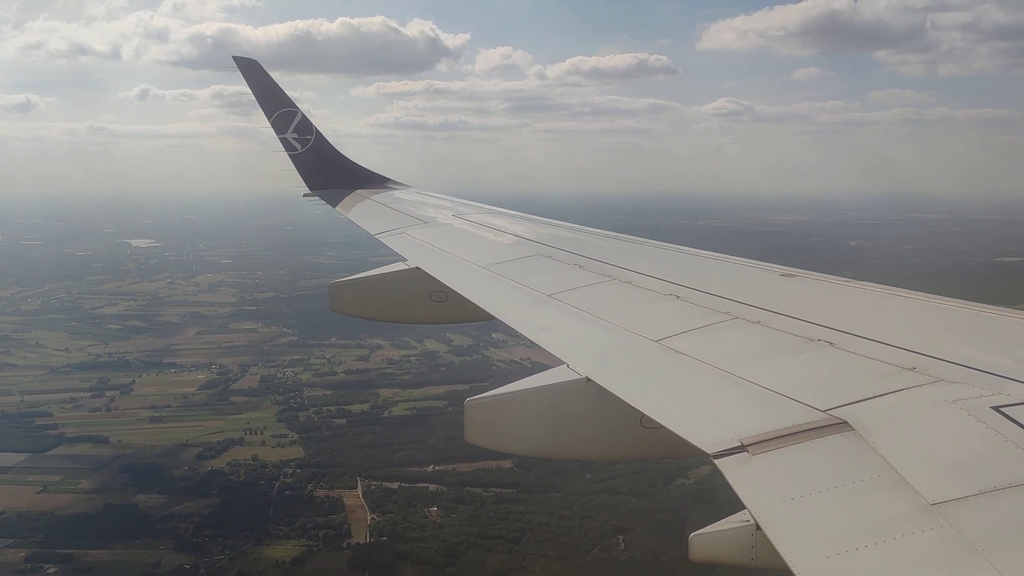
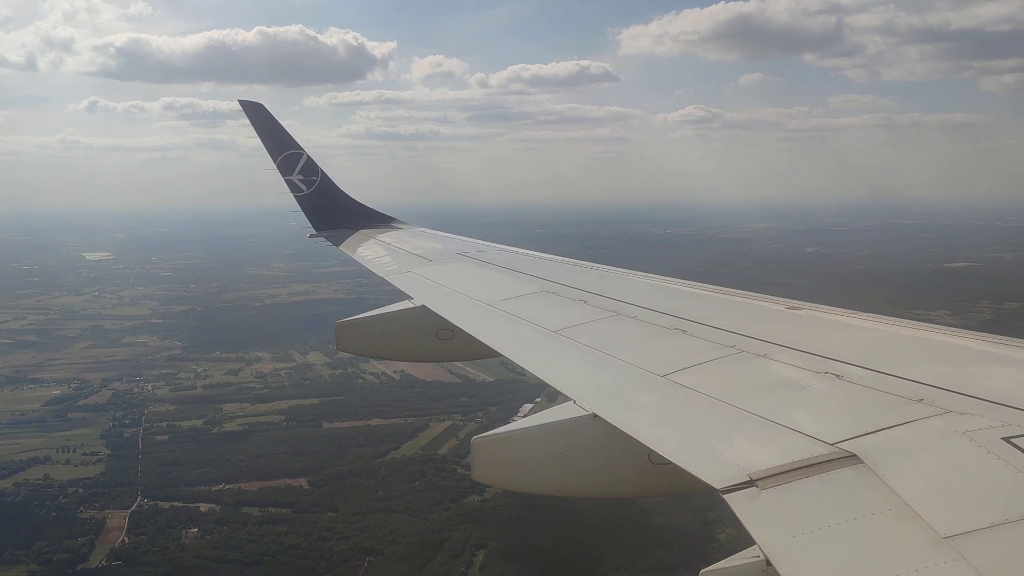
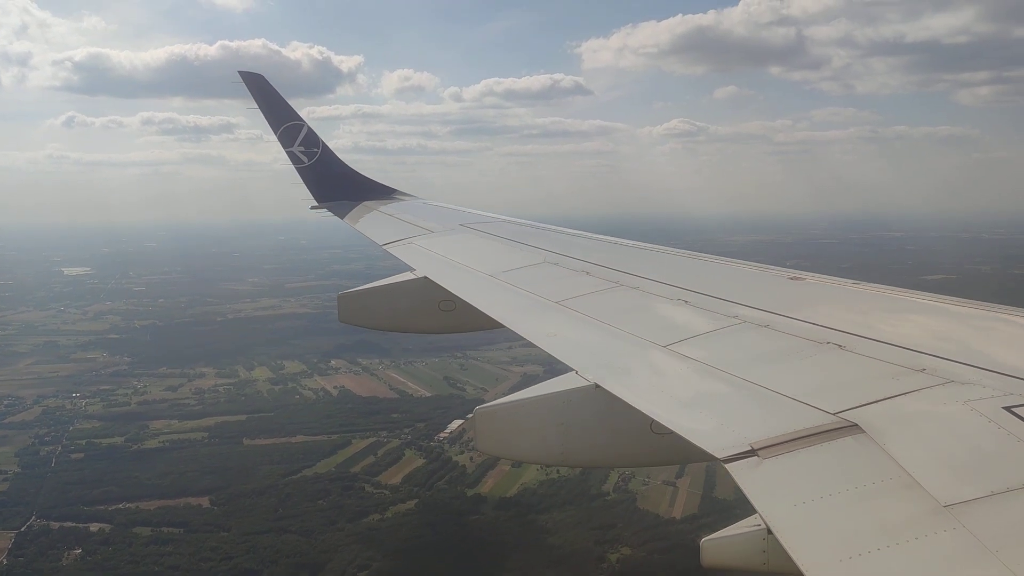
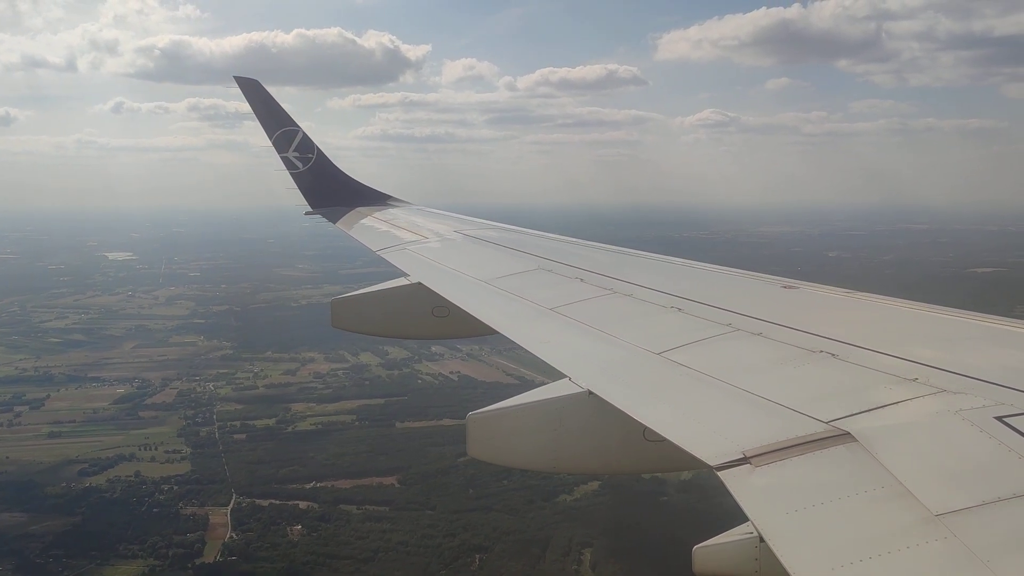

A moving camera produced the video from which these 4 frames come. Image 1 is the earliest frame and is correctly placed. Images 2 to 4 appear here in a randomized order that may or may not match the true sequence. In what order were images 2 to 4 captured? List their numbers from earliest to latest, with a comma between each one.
4, 2, 3
